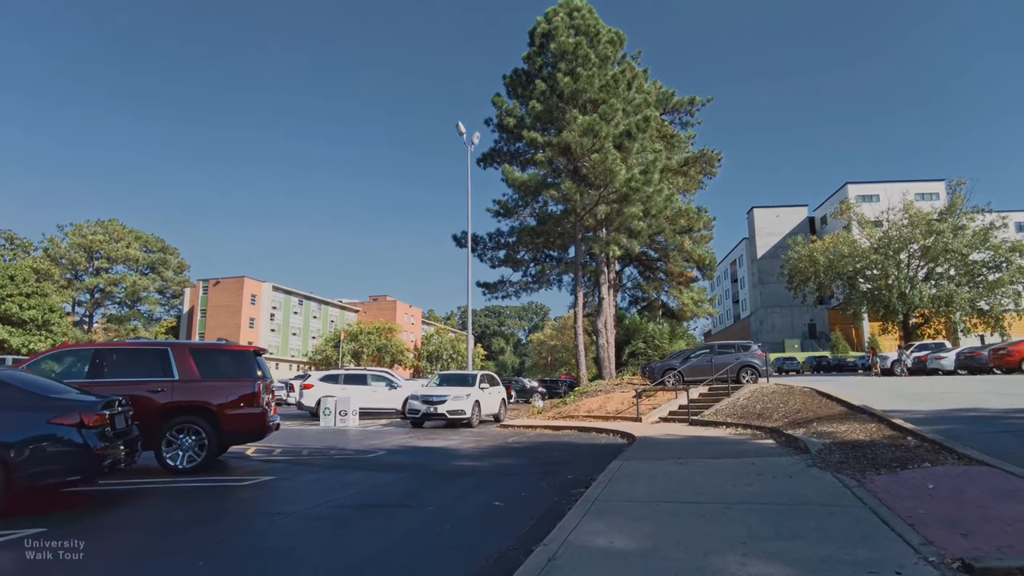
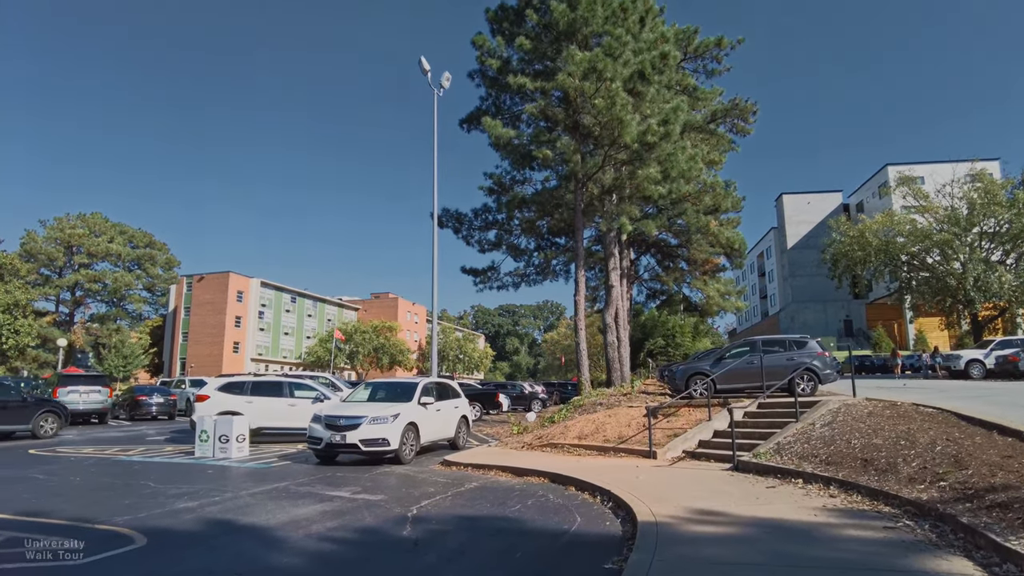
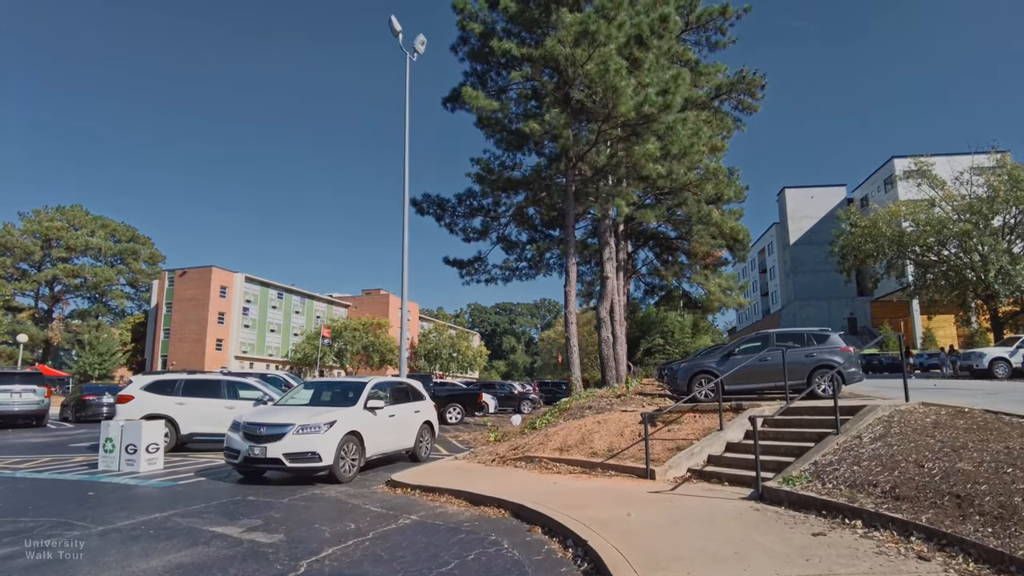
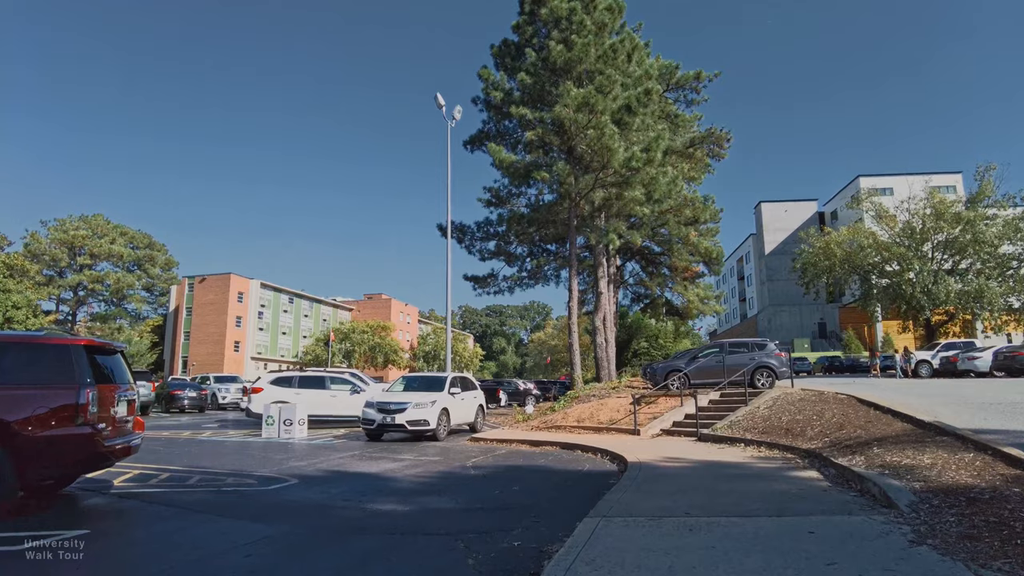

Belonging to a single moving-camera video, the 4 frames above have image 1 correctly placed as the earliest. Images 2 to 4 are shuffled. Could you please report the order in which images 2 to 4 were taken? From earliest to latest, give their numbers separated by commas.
4, 2, 3
